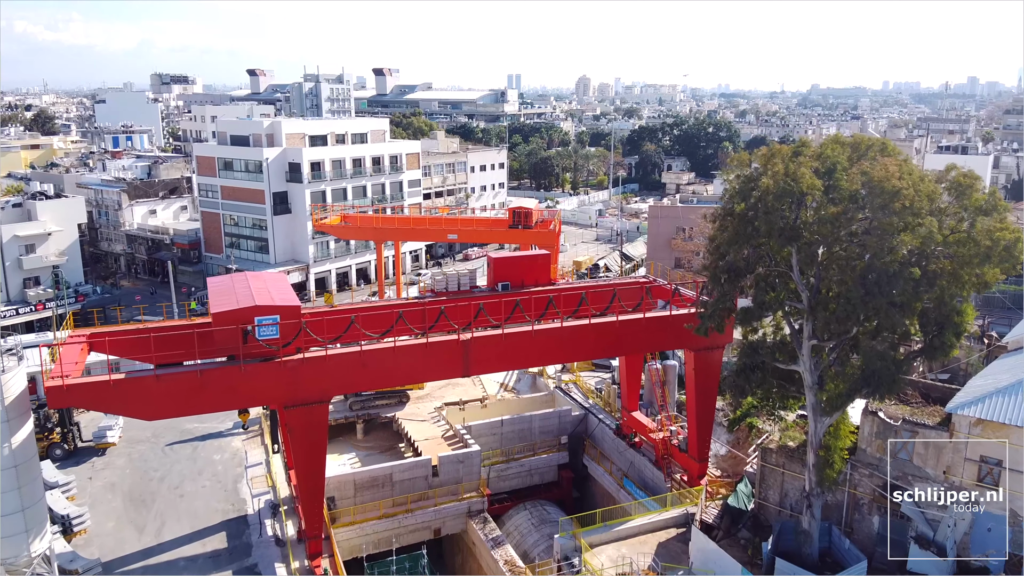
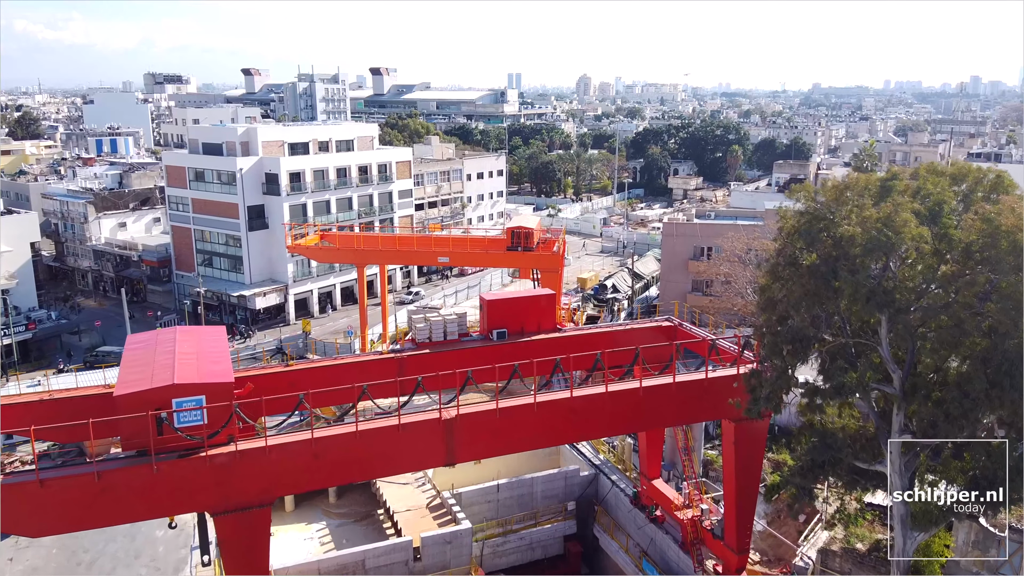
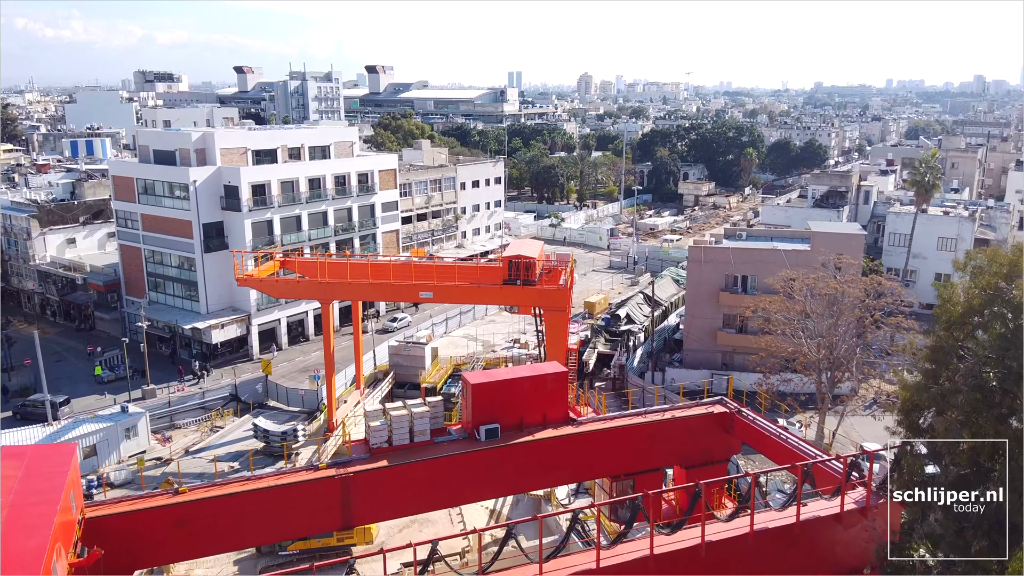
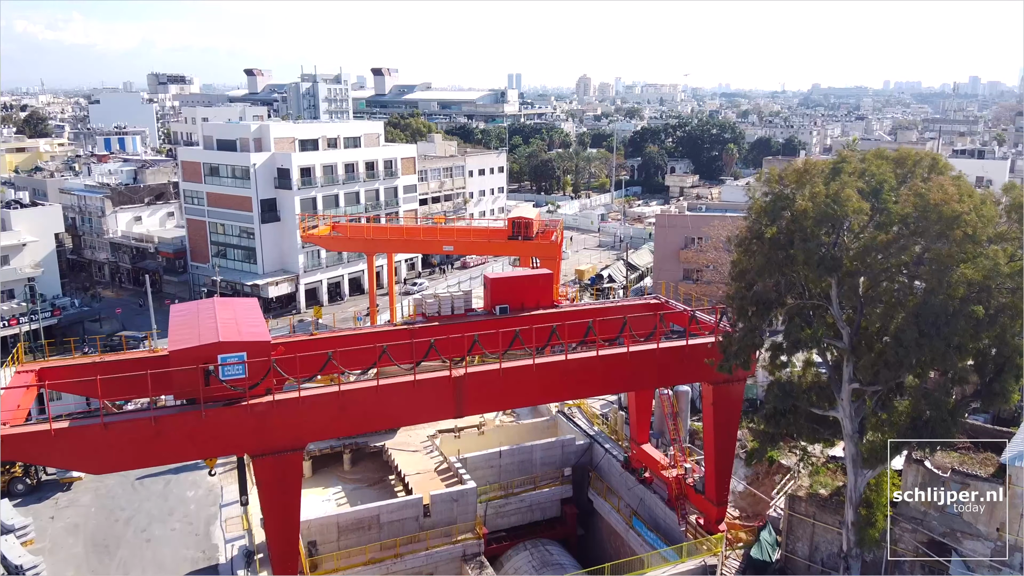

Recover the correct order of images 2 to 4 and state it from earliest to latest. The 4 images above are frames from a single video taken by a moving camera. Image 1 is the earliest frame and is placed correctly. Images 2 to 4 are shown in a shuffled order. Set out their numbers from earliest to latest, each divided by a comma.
4, 2, 3
